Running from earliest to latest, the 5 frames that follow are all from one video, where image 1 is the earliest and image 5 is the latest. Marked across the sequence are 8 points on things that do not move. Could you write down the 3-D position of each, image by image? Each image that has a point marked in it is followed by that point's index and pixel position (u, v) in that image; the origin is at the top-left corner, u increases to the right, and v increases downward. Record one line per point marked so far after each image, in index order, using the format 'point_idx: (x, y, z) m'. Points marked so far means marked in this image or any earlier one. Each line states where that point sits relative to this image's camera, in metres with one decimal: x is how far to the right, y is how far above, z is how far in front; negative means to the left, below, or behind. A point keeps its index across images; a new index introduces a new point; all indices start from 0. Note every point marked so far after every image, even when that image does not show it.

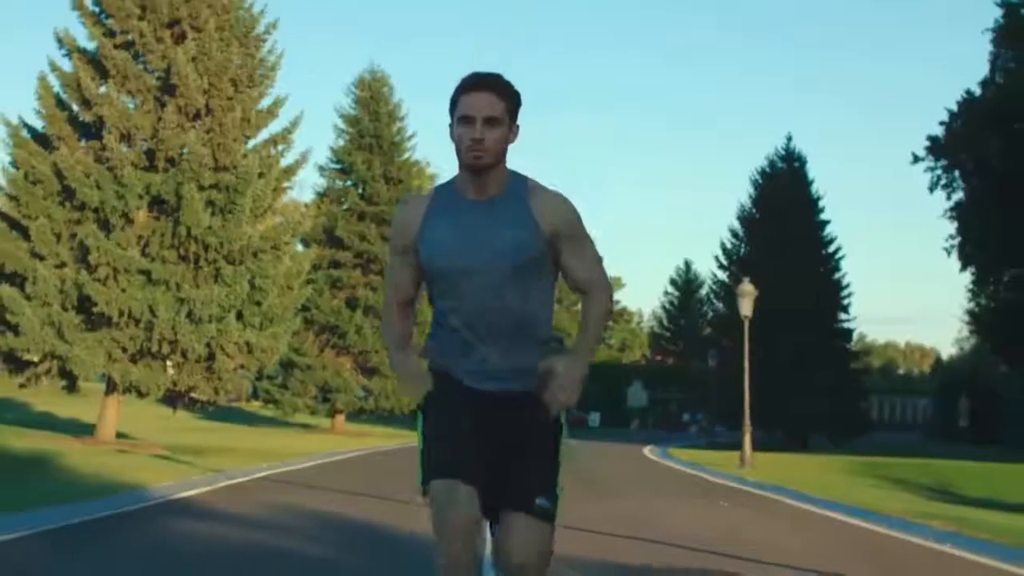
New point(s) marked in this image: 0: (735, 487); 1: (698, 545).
0: (+2.8, -2.5, +19.6) m
1: (+1.6, -2.1, +13.0) m
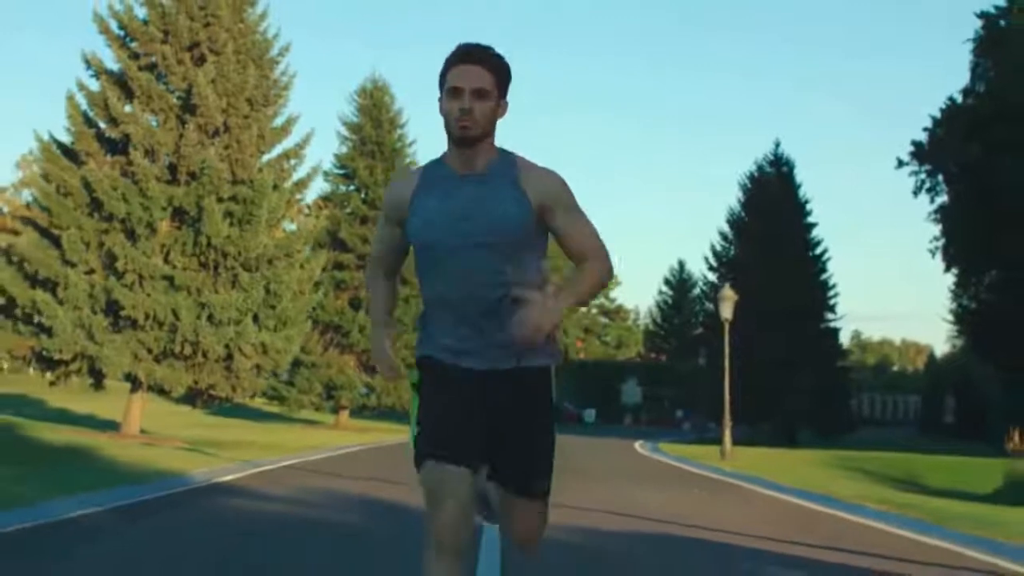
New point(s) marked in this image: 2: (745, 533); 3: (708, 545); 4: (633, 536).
0: (+2.7, -2.6, +20.6) m
1: (+1.6, -2.1, +13.9) m
2: (+2.0, -2.1, +12.9) m
3: (+1.6, -2.0, +11.8) m
4: (+1.0, -2.0, +12.6) m
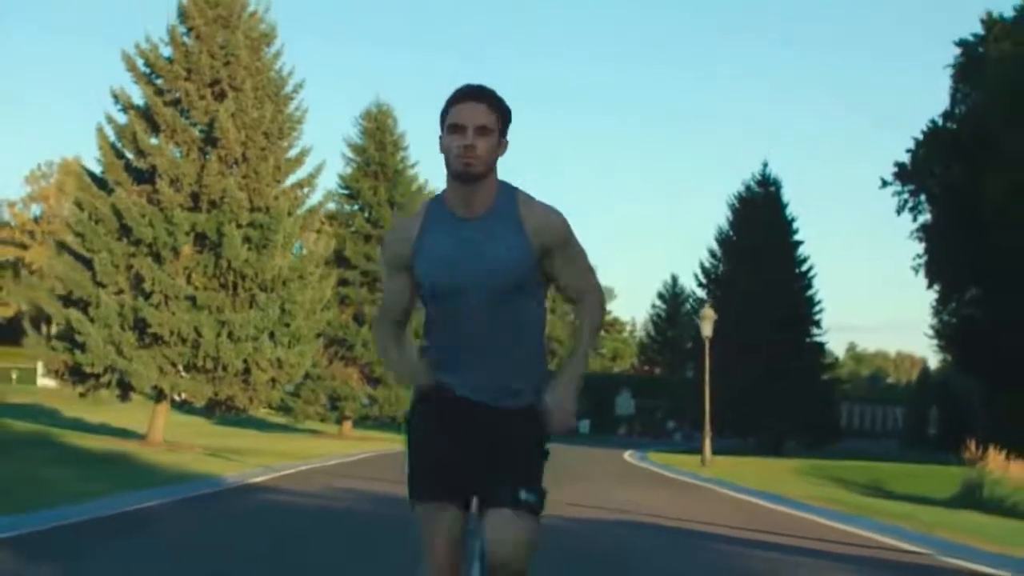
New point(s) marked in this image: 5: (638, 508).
0: (+2.7, -2.8, +21.7) m
1: (+1.5, -2.3, +15.1) m
2: (+2.0, -2.3, +14.0) m
3: (+1.5, -2.2, +12.9) m
4: (+1.0, -2.2, +13.7) m
5: (+1.4, -2.5, +16.7) m
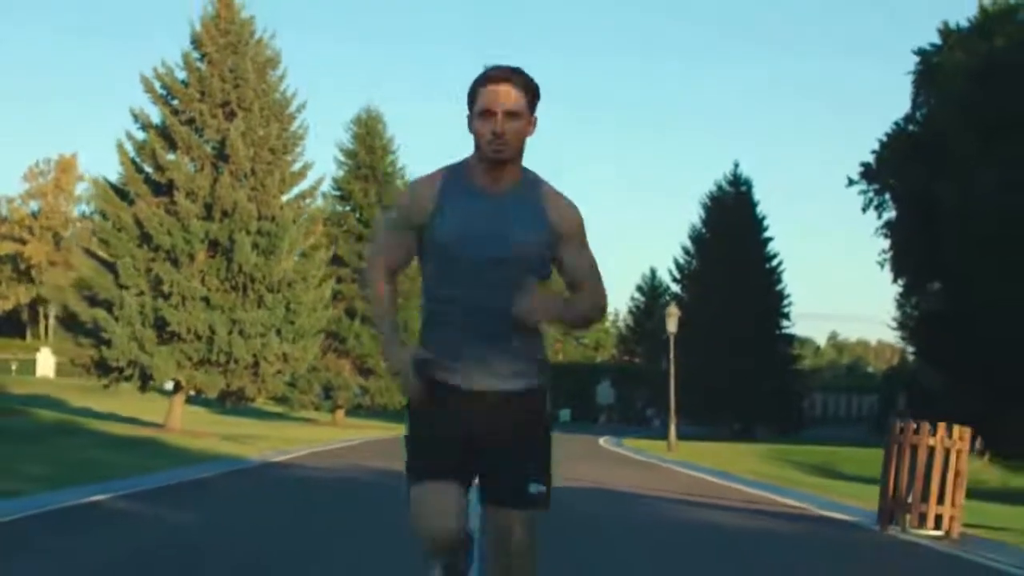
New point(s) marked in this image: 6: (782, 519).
0: (+2.4, -2.8, +23.3) m
1: (+1.3, -2.4, +16.7) m
2: (+1.8, -2.3, +15.7) m
3: (+1.4, -2.2, +14.5) m
4: (+0.8, -2.2, +15.3) m
5: (+1.2, -2.5, +18.3) m
6: (+2.7, -2.3, +14.5) m
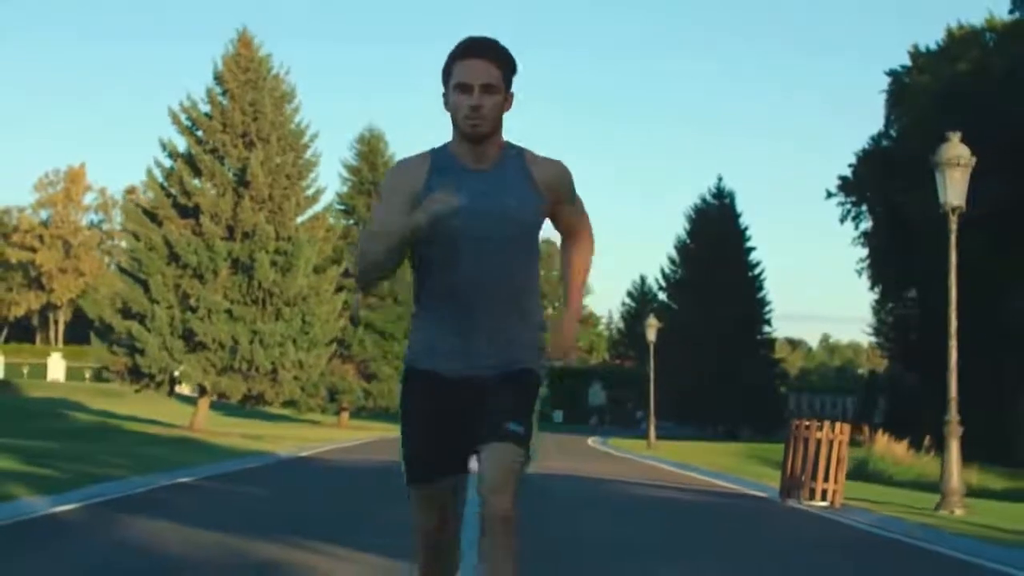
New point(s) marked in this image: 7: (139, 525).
0: (+2.3, -3.0, +25.1) m
1: (+1.3, -2.5, +18.4) m
2: (+1.7, -2.5, +17.4) m
3: (+1.3, -2.4, +16.2) m
4: (+0.7, -2.4, +17.0) m
5: (+1.1, -2.6, +20.0) m
6: (+2.6, -2.4, +16.2) m
7: (-3.0, -2.0, +12.0) m
